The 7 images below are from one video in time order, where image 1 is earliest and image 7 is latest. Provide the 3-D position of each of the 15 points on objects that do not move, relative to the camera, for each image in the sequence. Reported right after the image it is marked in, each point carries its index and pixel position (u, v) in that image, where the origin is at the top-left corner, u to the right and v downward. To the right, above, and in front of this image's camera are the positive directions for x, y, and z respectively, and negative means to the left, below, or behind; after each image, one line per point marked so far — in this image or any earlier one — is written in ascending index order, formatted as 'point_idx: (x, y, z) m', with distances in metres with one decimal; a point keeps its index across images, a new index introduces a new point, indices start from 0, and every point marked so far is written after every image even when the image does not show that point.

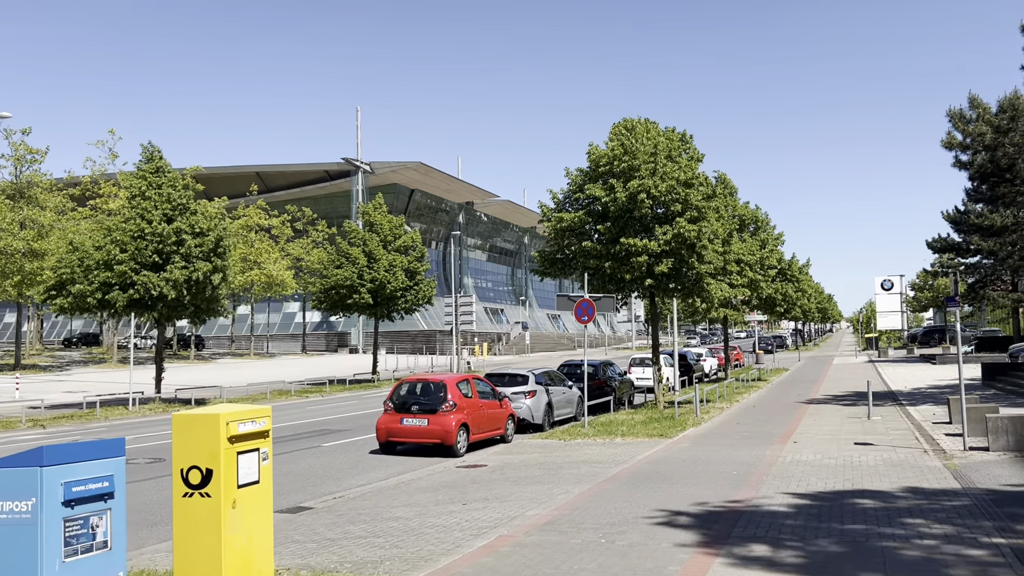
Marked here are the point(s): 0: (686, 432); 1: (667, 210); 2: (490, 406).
0: (+3.1, -2.6, +15.8) m
1: (+3.6, +1.8, +19.9) m
2: (-0.4, -2.0, +15.0) m
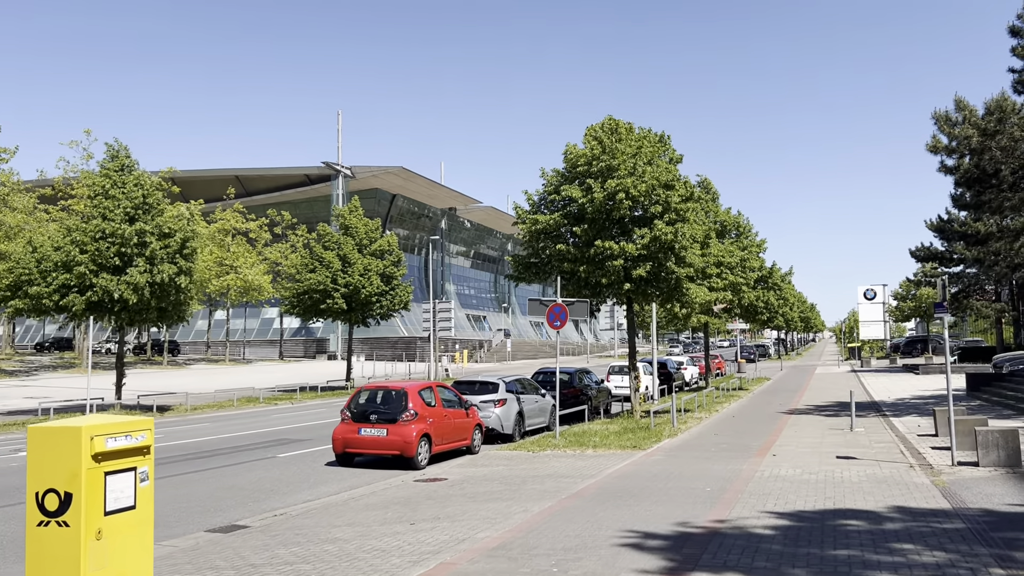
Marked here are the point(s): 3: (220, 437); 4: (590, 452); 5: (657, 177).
0: (+2.6, -2.7, +15.1) m
1: (+3.0, +1.7, +19.2) m
2: (-0.9, -2.1, +14.3) m
3: (-6.1, -3.1, +18.0) m
4: (+1.2, -2.7, +14.1) m
5: (+3.2, +2.5, +19.1) m
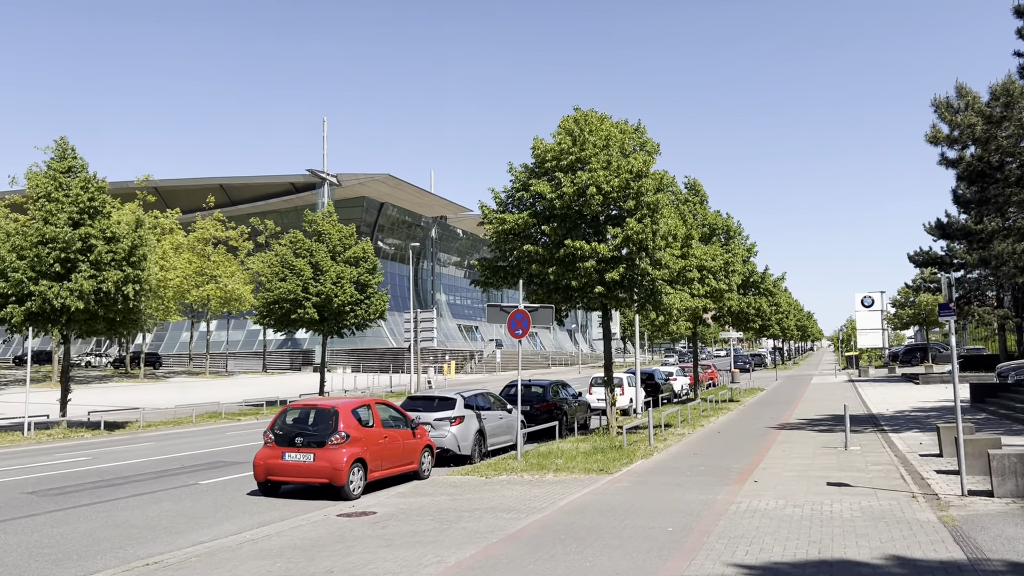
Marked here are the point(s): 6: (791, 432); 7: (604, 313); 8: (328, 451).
0: (+1.8, -2.7, +13.4) m
1: (+2.2, +1.6, +17.7) m
2: (-1.7, -2.2, +12.6) m
3: (-6.8, -3.2, +16.4) m
4: (+0.5, -2.7, +12.5) m
5: (+2.4, +2.4, +17.5) m
6: (+6.0, -3.1, +18.6) m
7: (+2.0, -0.5, +19.0) m
8: (-2.4, -2.1, +11.3) m
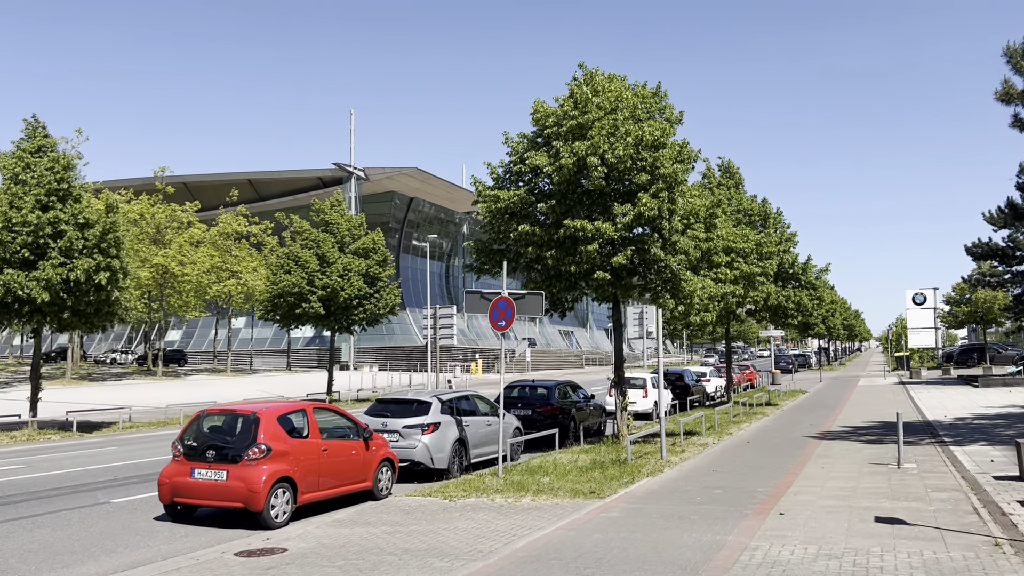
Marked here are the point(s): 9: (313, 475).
0: (+1.5, -2.5, +11.0) m
1: (+2.1, +1.9, +15.2) m
2: (-2.0, -1.9, +10.4) m
3: (-7.0, -3.0, +14.4) m
4: (+0.2, -2.5, +10.1) m
5: (+2.3, +2.6, +15.1) m
6: (+5.9, -2.8, +16.0) m
7: (+1.9, -0.3, +16.6) m
8: (-2.8, -1.9, +9.1) m
9: (-2.2, -2.1, +9.8) m
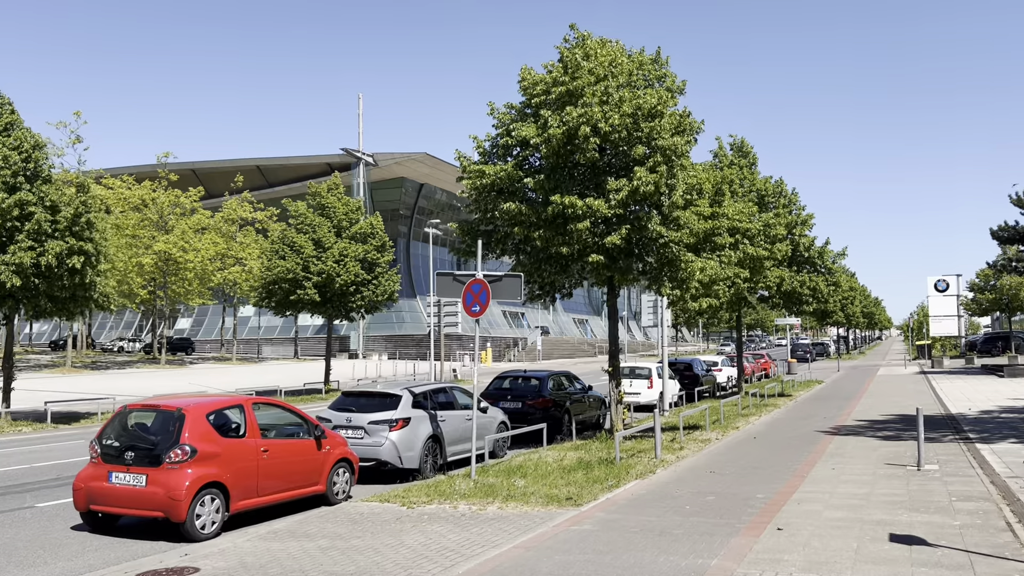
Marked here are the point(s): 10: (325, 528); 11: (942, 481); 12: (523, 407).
0: (+1.2, -2.3, +9.8) m
1: (+1.9, +2.1, +13.9) m
2: (-2.4, -1.7, +9.2) m
3: (-7.2, -2.7, +13.4) m
4: (-0.2, -2.3, +9.0) m
5: (+2.0, +2.9, +13.8) m
6: (+5.7, -2.5, +14.7) m
7: (+1.7, 0.0, +15.4) m
8: (-3.2, -1.7, +8.0) m
9: (-2.6, -1.9, +8.6) m
10: (-1.8, -2.3, +8.4) m
11: (+4.8, -2.1, +9.7) m
12: (+0.2, -2.2, +15.9) m
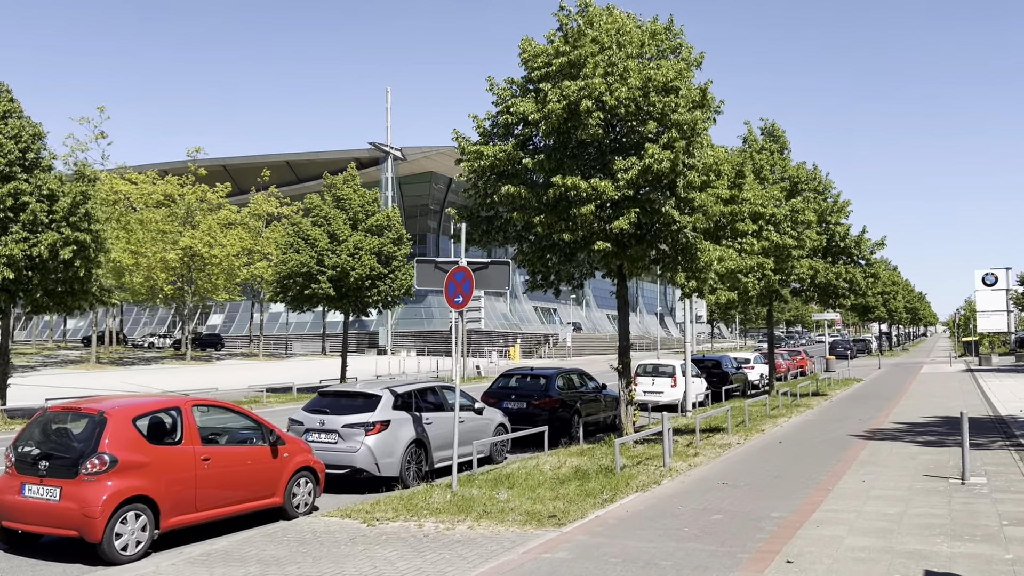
0: (+1.0, -2.1, +8.6) m
1: (+1.8, +2.3, +12.7) m
2: (-2.6, -1.6, +8.2) m
3: (-7.3, -2.6, +12.5) m
4: (-0.4, -2.1, +7.8) m
5: (+2.0, +3.0, +12.5) m
6: (+5.7, -2.4, +13.3) m
7: (+1.8, +0.2, +14.1) m
8: (-3.5, -1.6, +7.0) m
9: (-2.9, -1.8, +7.6) m
10: (-2.1, -2.2, +7.3) m
11: (+4.6, -2.0, +8.4) m
12: (+0.3, -2.0, +14.8) m
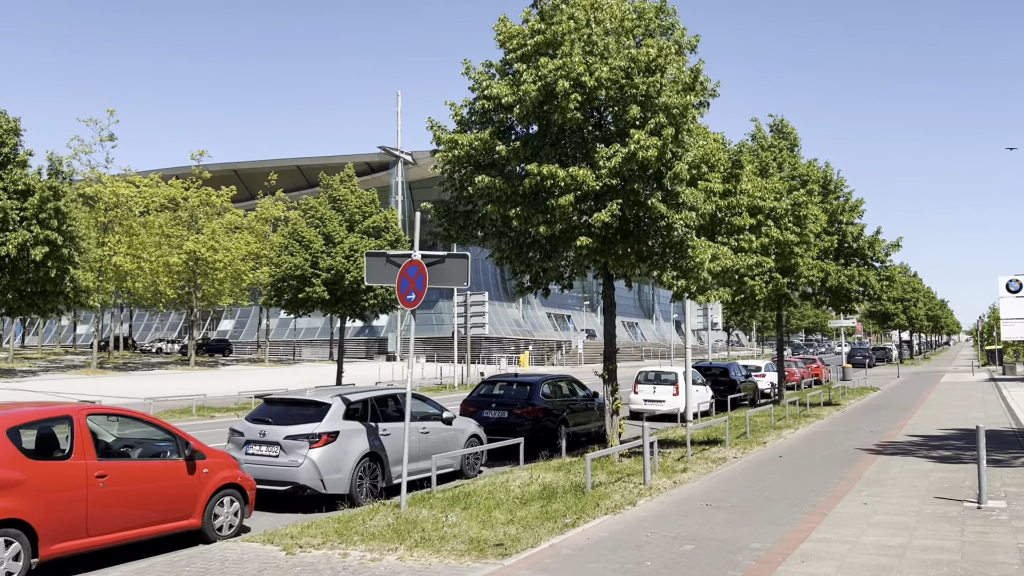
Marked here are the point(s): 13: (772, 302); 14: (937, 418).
0: (+0.5, -2.1, +7.5) m
1: (+1.5, +2.3, +11.6) m
2: (-3.0, -1.5, +7.2) m
3: (-7.6, -2.5, +11.6) m
4: (-0.9, -2.1, +6.8) m
5: (+1.6, +3.0, +11.5) m
6: (+5.3, -2.4, +12.1) m
7: (+1.4, +0.2, +13.1) m
8: (-4.0, -1.5, +6.0) m
9: (-3.3, -1.7, +6.6) m
10: (-2.5, -2.1, +6.3) m
11: (+4.1, -2.0, +7.2) m
12: (-0.1, -2.0, +13.7) m
13: (+5.9, -0.4, +19.7) m
14: (+9.3, -2.8, +18.9) m
